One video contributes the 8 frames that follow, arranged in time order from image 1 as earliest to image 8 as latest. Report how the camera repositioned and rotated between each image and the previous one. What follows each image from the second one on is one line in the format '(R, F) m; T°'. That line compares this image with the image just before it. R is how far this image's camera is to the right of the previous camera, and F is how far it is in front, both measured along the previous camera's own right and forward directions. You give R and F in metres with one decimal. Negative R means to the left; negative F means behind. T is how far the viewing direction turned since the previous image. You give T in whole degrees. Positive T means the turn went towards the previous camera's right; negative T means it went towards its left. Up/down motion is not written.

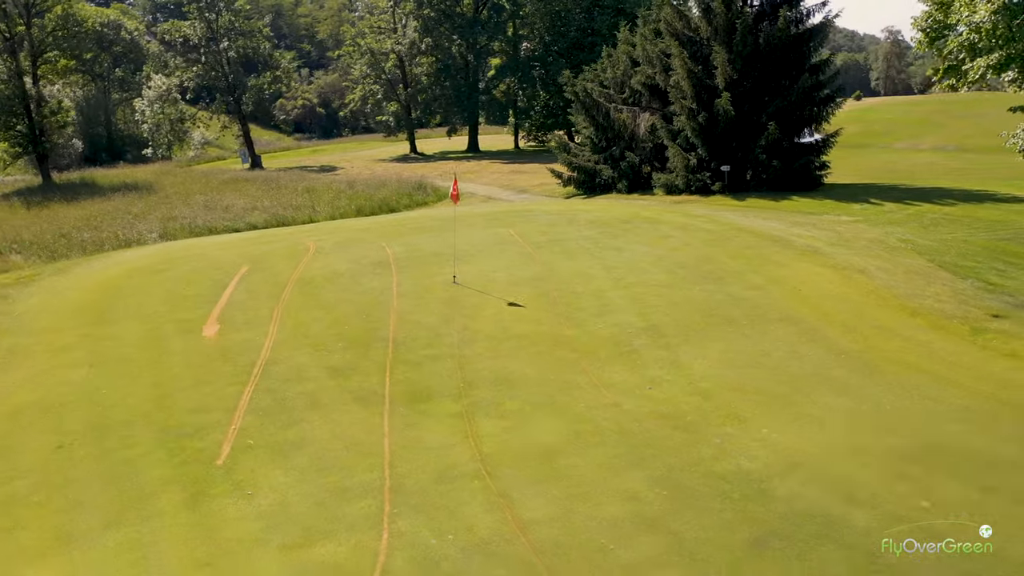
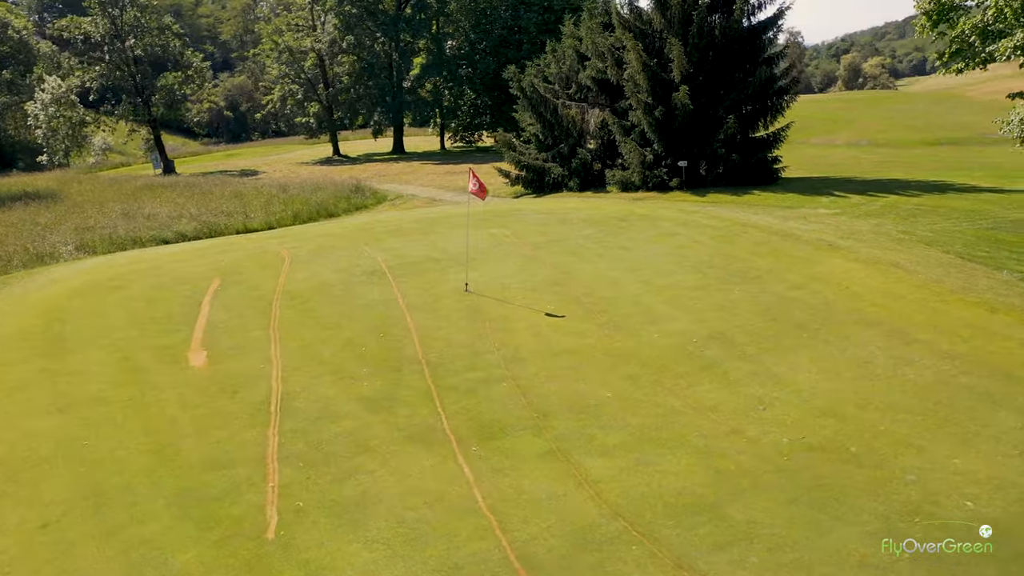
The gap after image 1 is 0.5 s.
(-2.2, +2.2) m; +6°
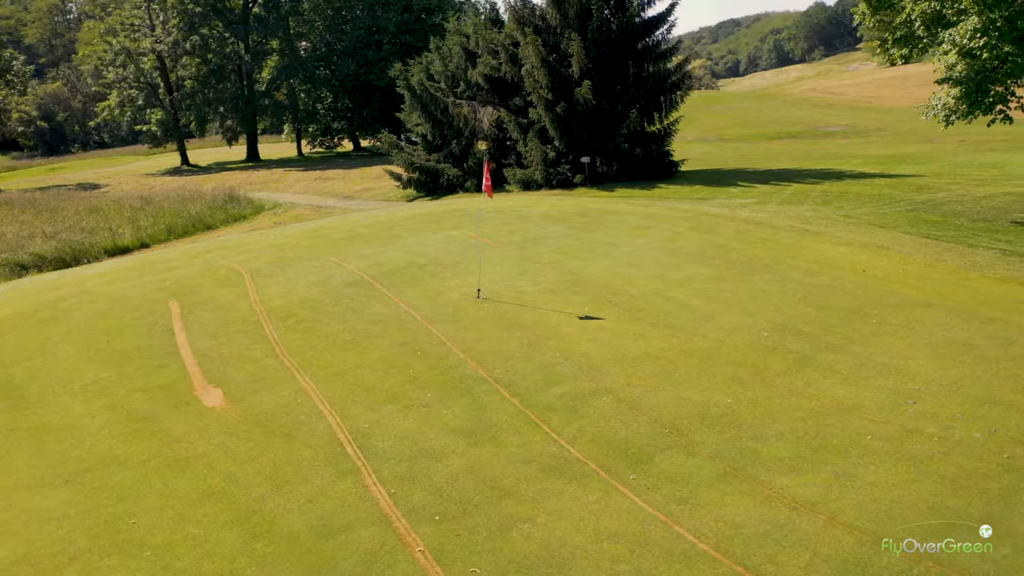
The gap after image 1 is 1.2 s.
(-3.1, +1.8) m; +11°
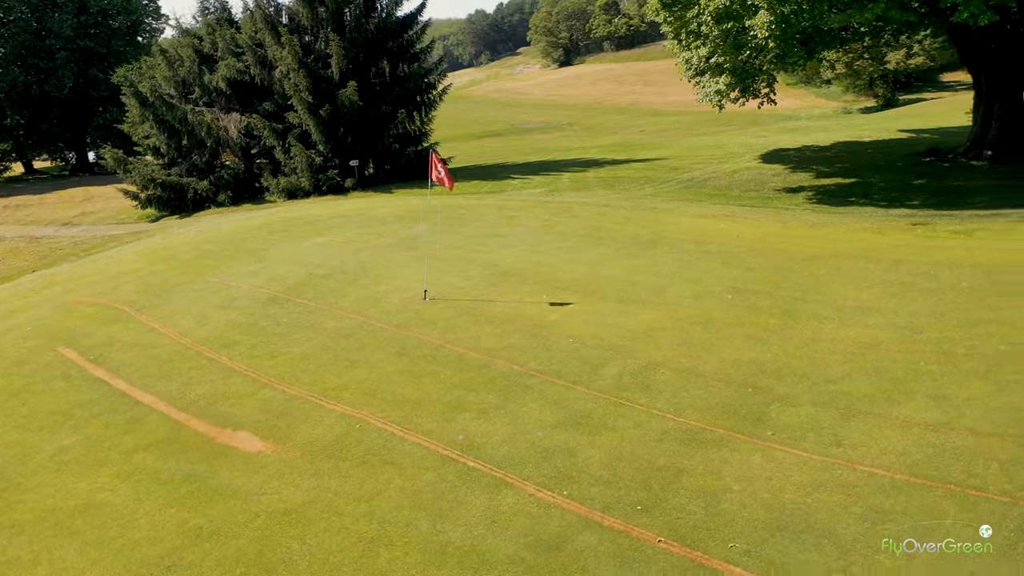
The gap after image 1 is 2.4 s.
(-4.3, +1.2) m; +21°
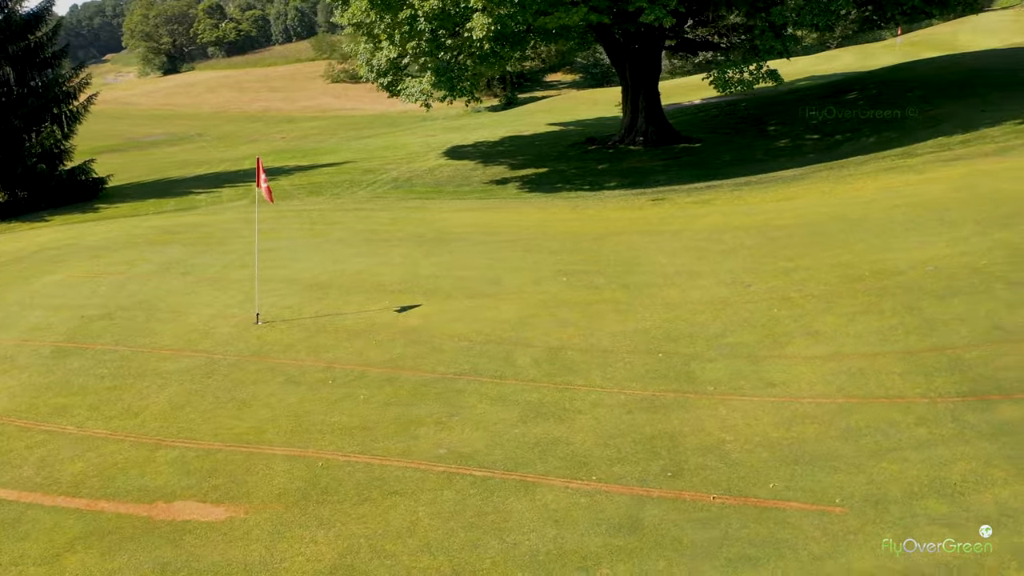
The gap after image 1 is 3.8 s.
(-3.3, +1.0) m; +25°
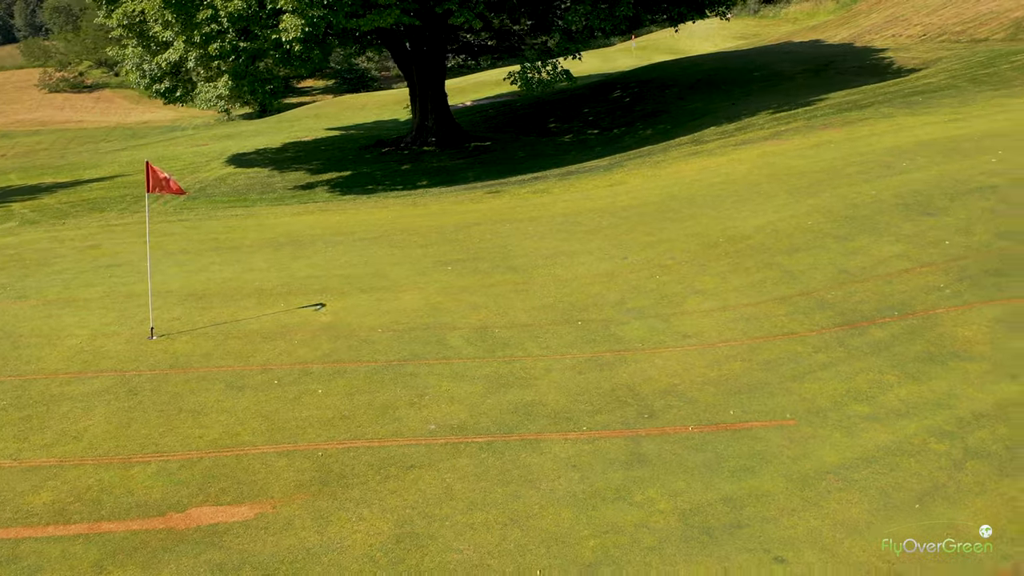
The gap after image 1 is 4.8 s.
(-2.4, -0.3) m; +17°
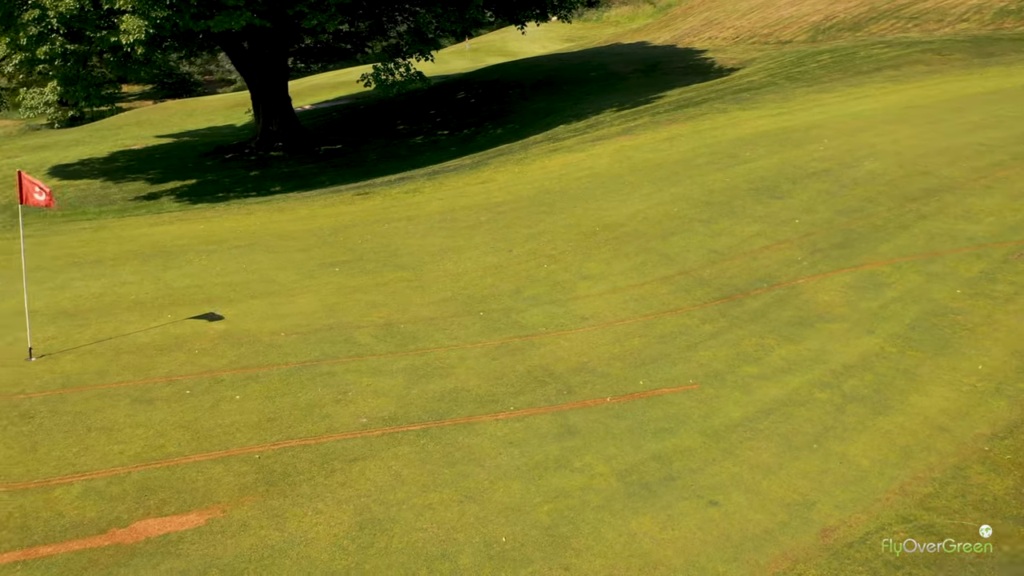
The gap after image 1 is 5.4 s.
(-0.9, -0.3) m; +11°
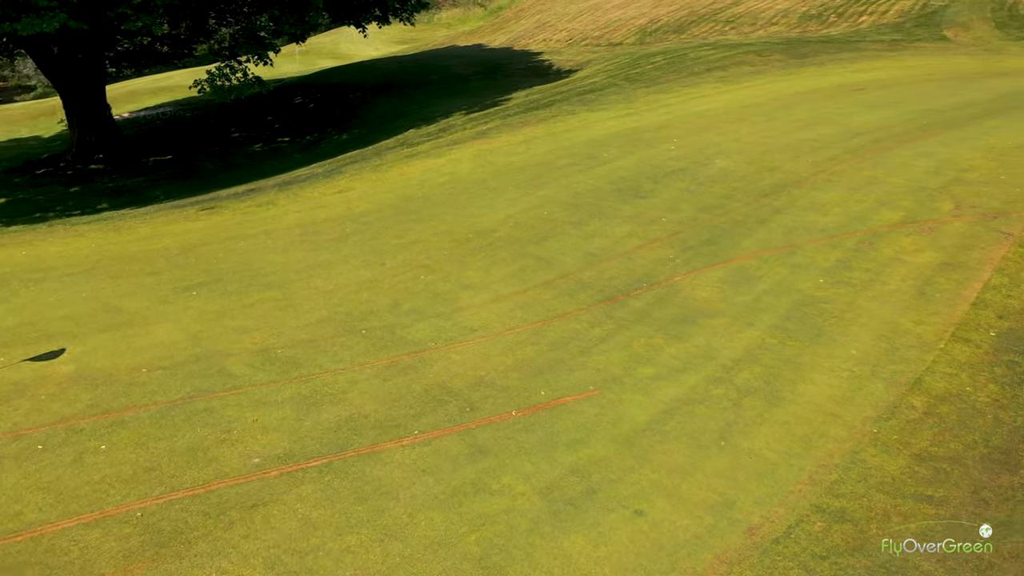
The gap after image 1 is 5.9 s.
(-0.6, +0.4) m; +11°
